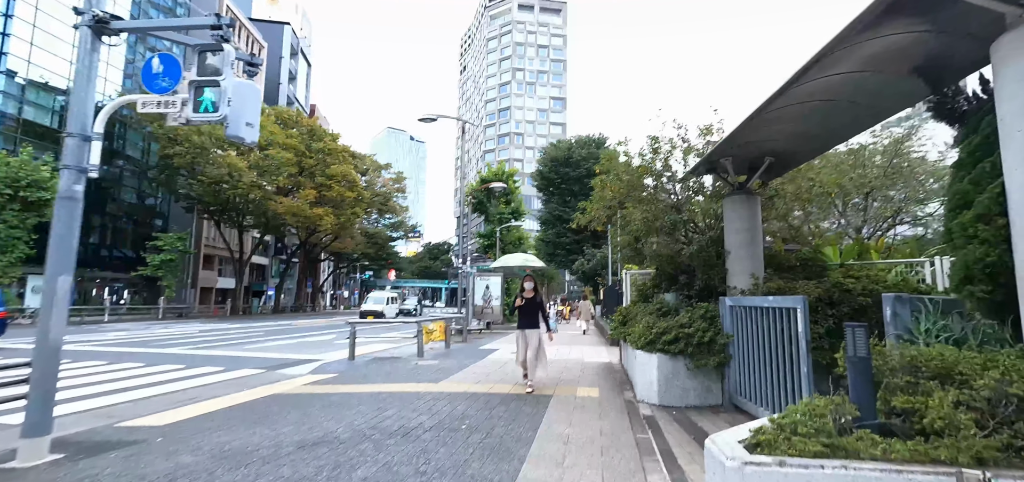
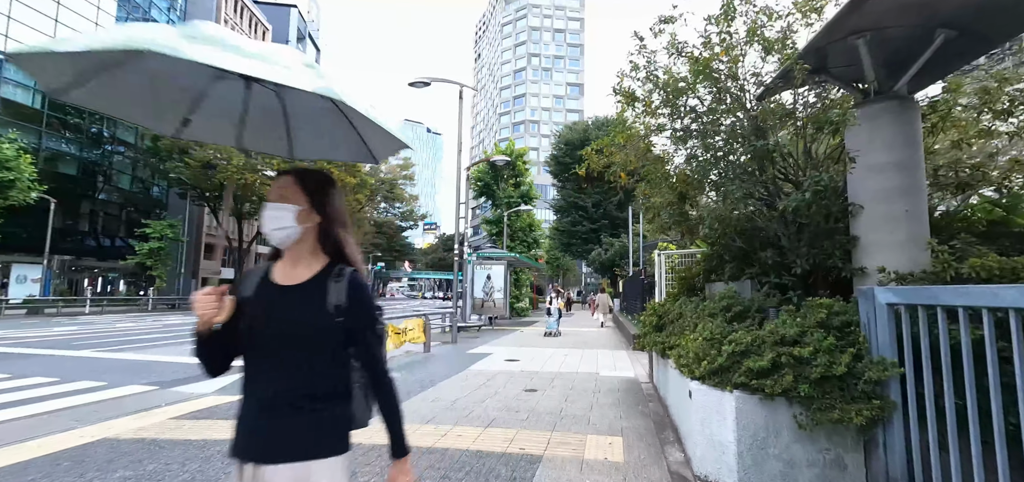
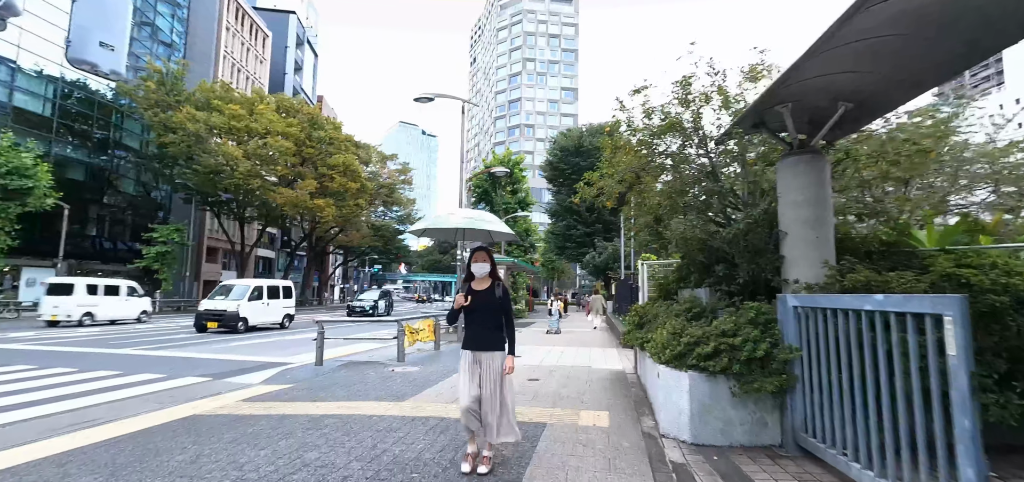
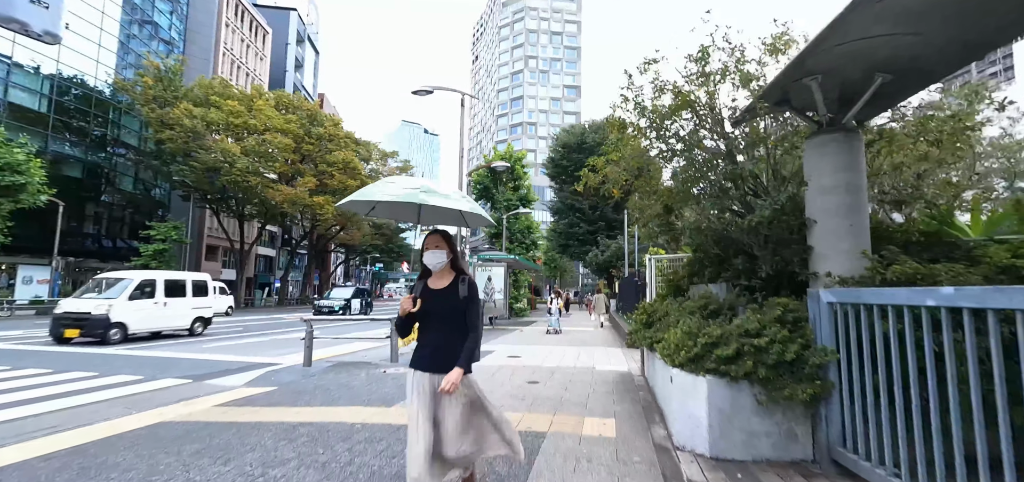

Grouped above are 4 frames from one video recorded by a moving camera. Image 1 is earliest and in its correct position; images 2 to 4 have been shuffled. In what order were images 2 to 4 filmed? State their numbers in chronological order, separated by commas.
3, 4, 2
